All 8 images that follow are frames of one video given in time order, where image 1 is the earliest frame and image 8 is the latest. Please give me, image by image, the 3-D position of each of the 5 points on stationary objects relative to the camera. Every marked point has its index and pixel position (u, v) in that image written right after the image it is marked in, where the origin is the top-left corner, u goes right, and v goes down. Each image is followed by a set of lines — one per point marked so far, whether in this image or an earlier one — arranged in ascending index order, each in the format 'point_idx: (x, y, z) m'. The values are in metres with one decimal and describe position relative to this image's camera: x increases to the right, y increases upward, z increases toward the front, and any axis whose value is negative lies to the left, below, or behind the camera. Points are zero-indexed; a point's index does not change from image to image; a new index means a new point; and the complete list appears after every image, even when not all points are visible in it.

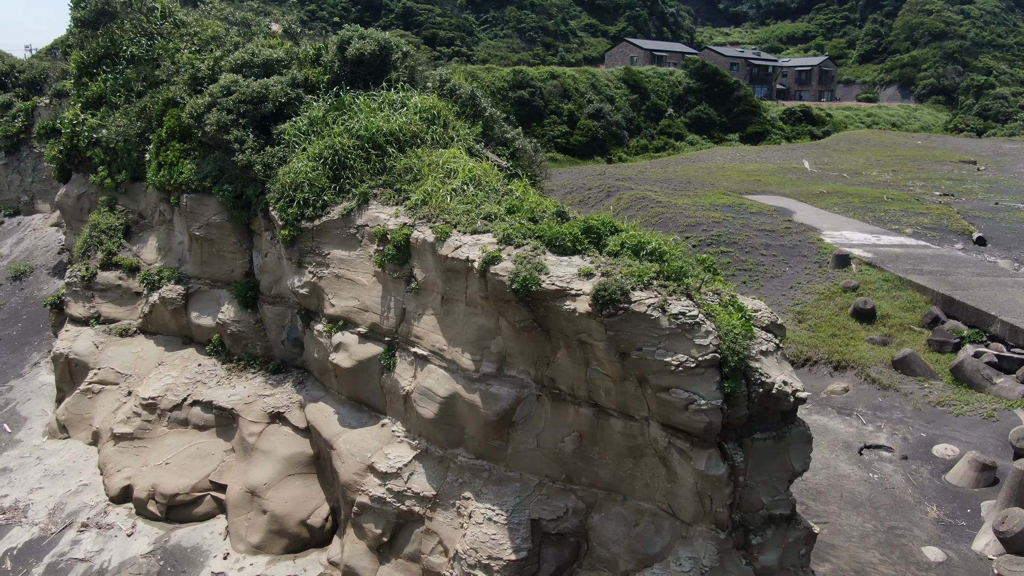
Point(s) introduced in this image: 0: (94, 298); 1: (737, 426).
0: (-8.4, -0.2, +14.6) m
1: (+2.2, -1.4, +7.2) m
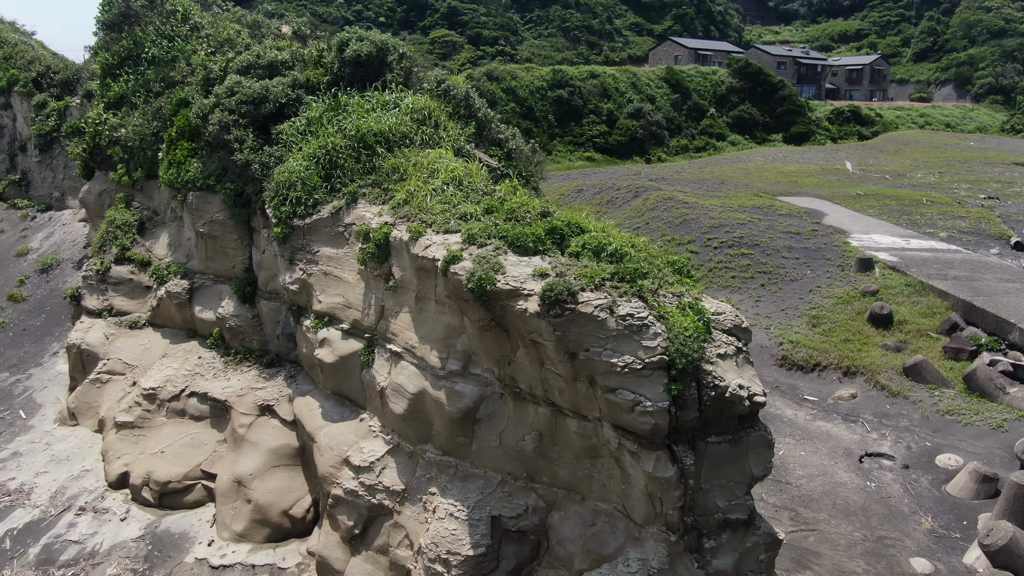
0: (-8.4, -0.1, +15.2) m
1: (+1.7, -1.4, +7.2) m
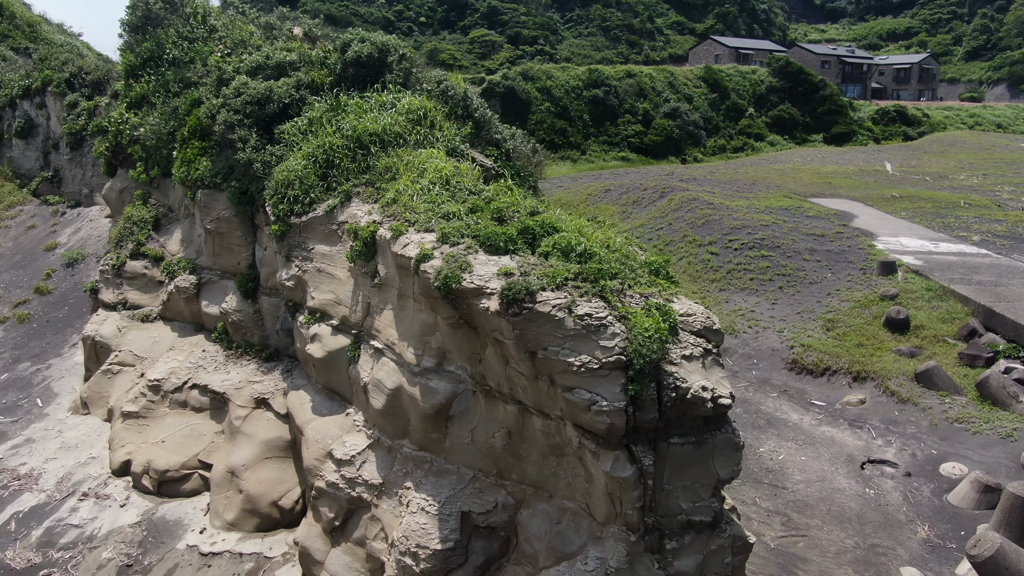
0: (-8.4, +0.1, +15.7) m
1: (+1.3, -1.4, +7.2) m
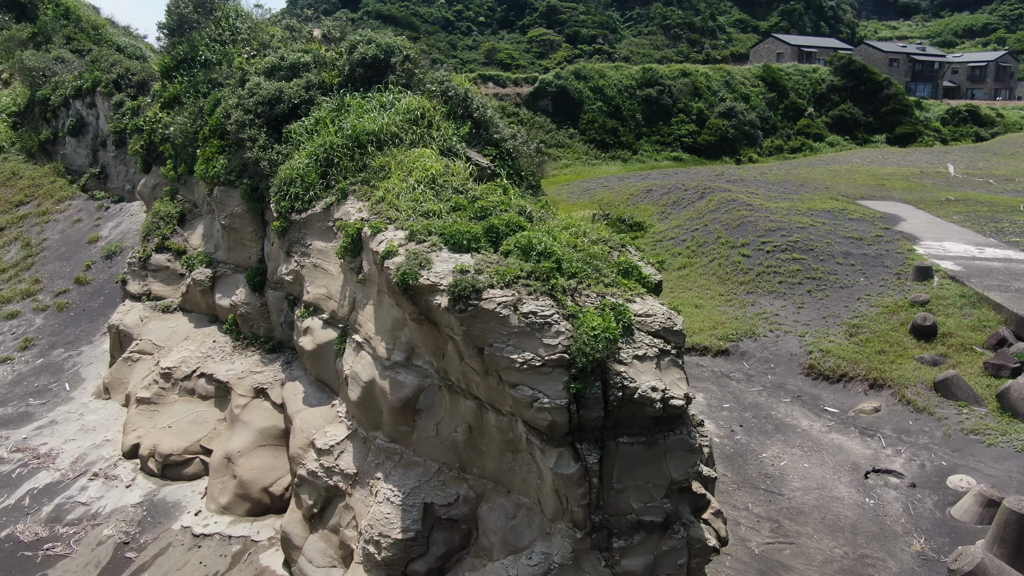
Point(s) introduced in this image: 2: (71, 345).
0: (-8.2, +0.2, +16.4) m
1: (+0.8, -1.4, +7.2) m
2: (-10.7, -1.4, +17.6) m
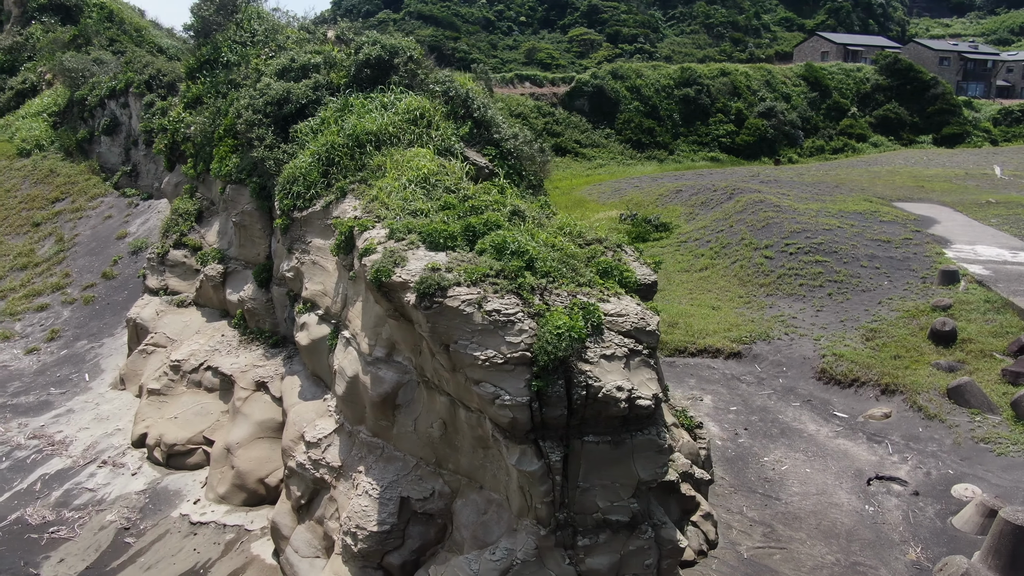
0: (-8.1, +0.4, +16.9) m
1: (+0.5, -1.4, +7.3) m
2: (-10.5, -1.2, +18.3) m
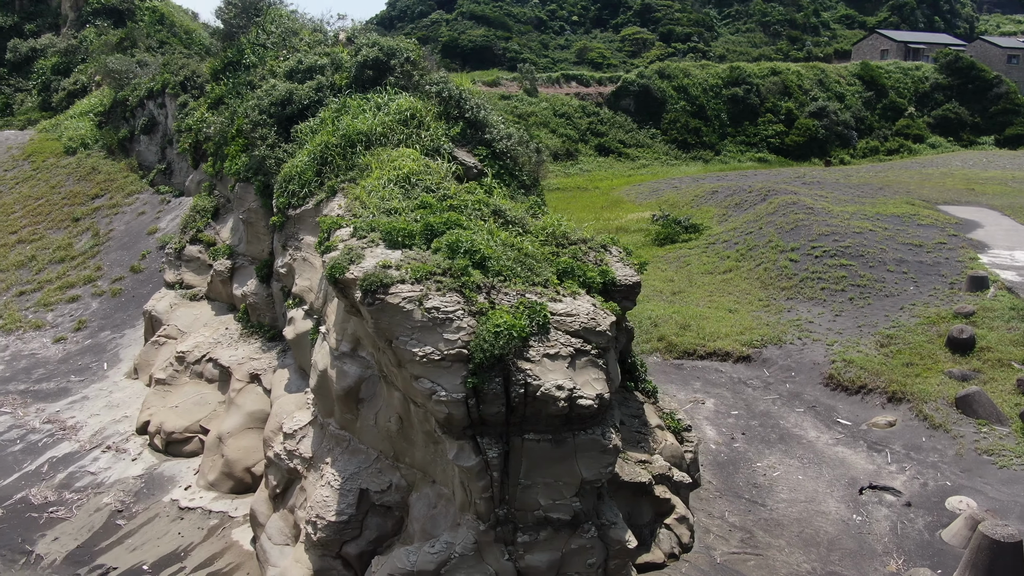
0: (-8.0, +0.5, +17.6) m
1: (-0.1, -1.4, +7.4) m
2: (-10.3, -1.0, +19.1) m
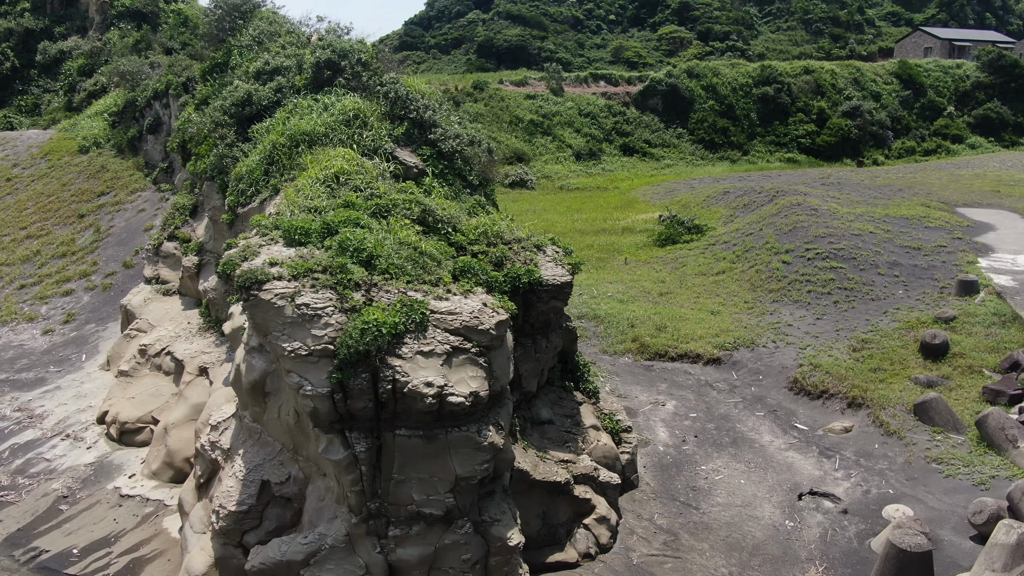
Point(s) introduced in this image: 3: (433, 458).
0: (-8.8, +0.6, +18.1) m
1: (-1.5, -1.3, +7.5) m
2: (-11.1, -0.9, +19.7) m
3: (-0.8, -1.8, +7.7) m
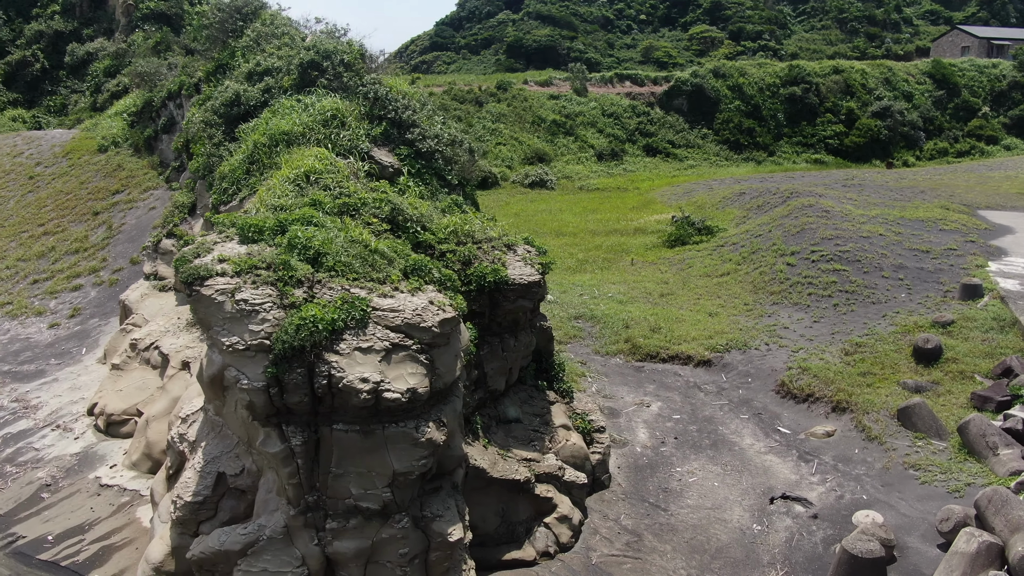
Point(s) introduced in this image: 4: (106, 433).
0: (-9.0, +0.7, +18.5) m
1: (-2.2, -1.3, +7.7) m
2: (-11.3, -0.8, +20.2) m
3: (-1.5, -1.7, +7.8) m
4: (-7.7, -2.8, +13.9) m
